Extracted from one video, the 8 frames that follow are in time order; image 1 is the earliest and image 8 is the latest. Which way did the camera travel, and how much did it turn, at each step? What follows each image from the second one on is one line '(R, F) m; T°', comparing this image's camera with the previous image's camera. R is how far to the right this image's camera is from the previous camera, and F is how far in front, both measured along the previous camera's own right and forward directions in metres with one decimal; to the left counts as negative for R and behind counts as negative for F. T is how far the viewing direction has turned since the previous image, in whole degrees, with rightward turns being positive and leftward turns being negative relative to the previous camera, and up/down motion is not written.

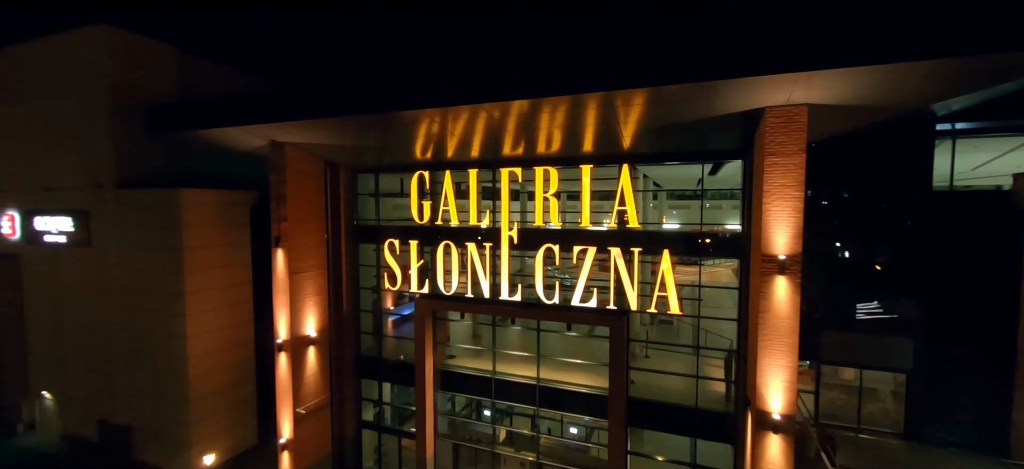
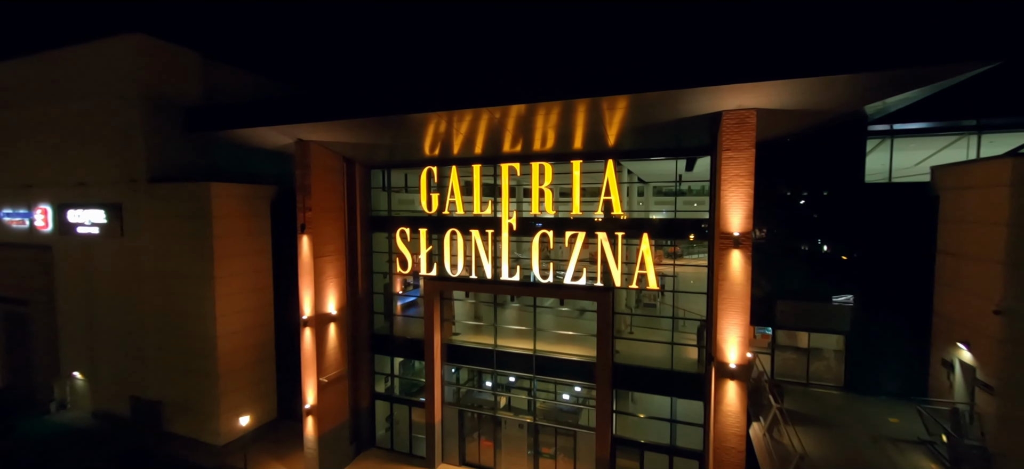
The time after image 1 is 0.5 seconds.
(-0.2, -1.6) m; +1°
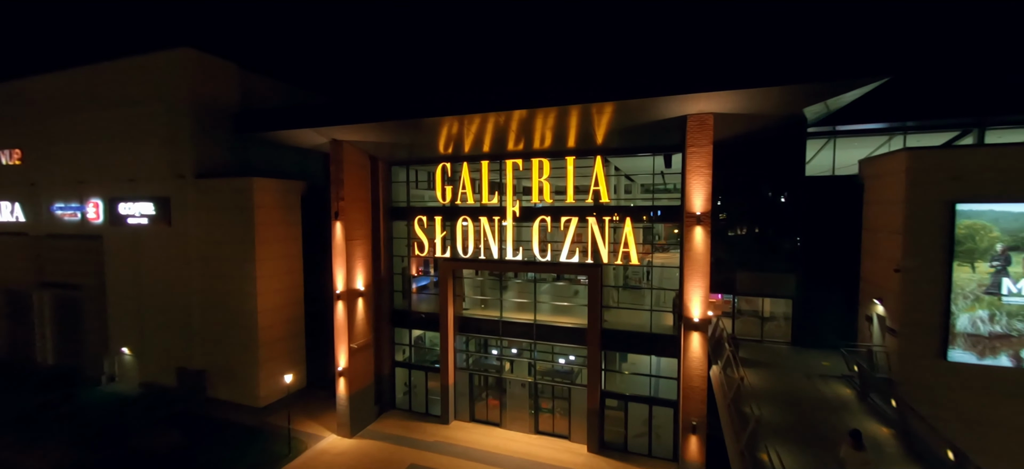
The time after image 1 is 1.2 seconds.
(-0.3, -2.2) m; +1°
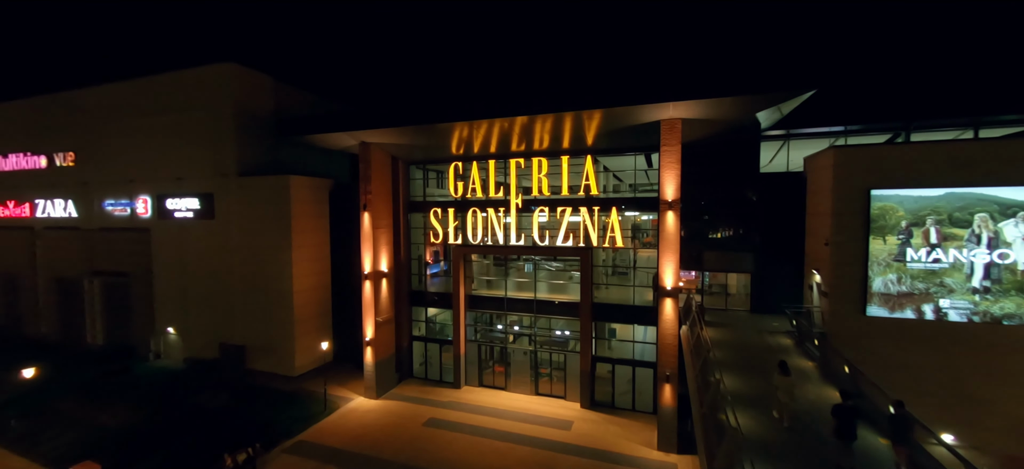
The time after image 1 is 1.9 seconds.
(-0.3, -2.5) m; 0°
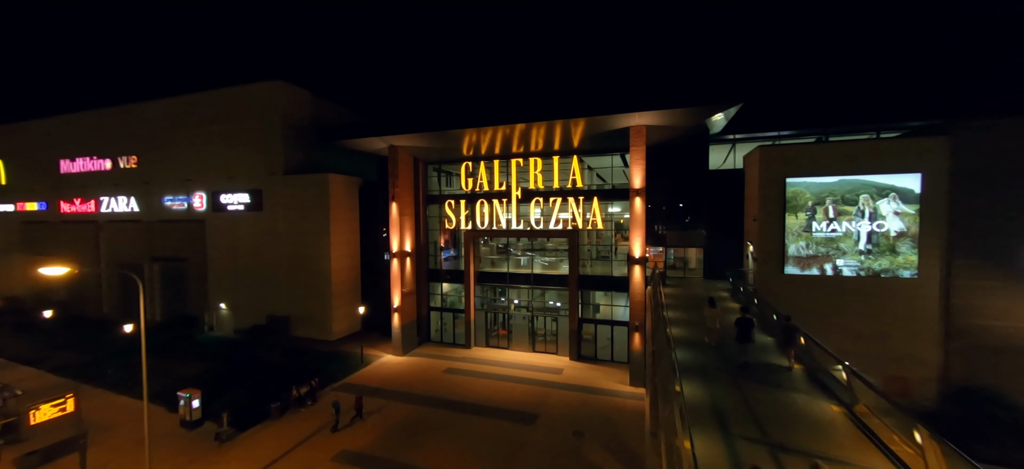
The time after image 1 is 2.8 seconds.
(-0.3, -3.9) m; +1°
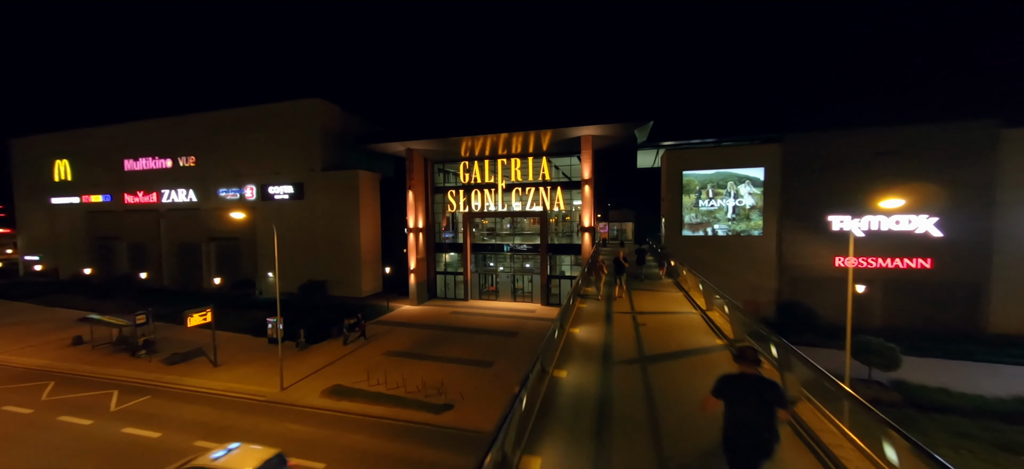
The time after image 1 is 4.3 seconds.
(-0.3, -7.5) m; +3°
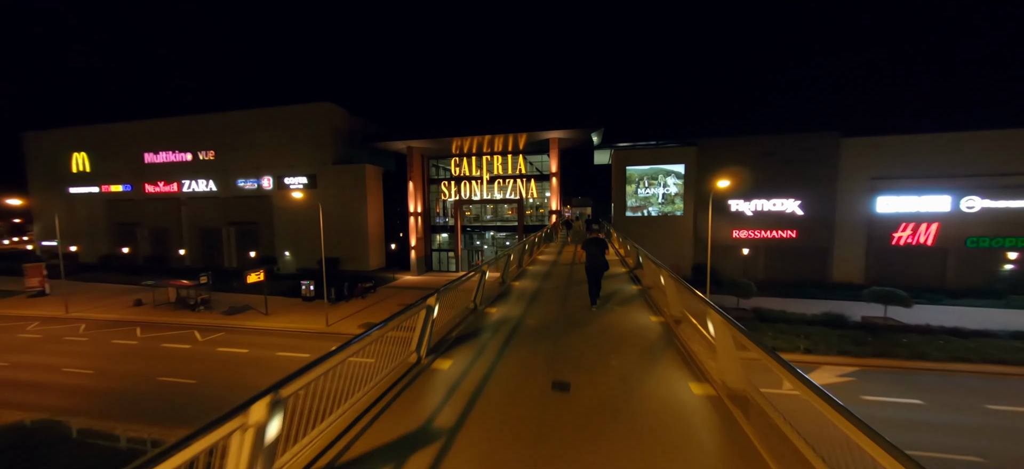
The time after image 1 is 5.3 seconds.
(-0.6, -6.8) m; +4°
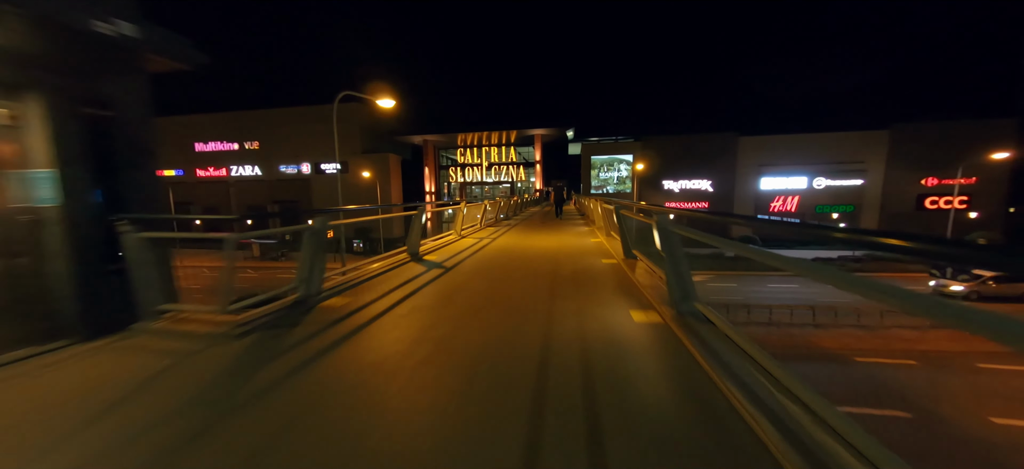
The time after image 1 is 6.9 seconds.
(-1.6, -10.9) m; +3°
